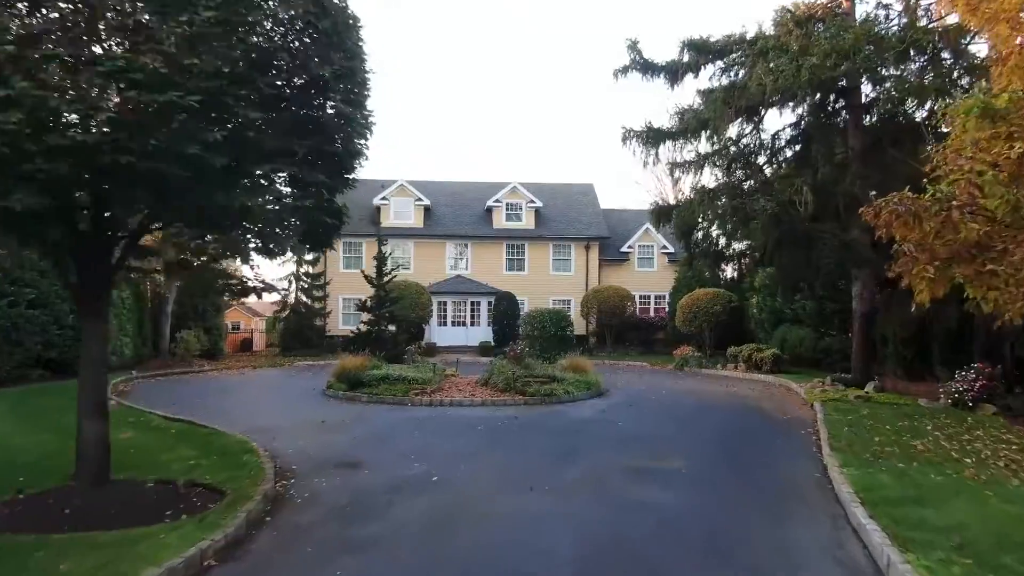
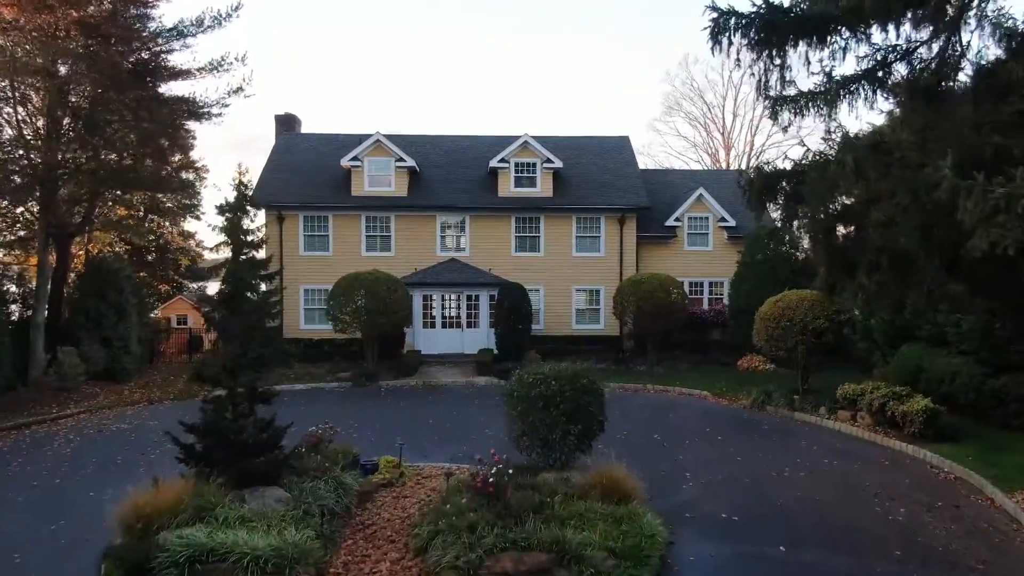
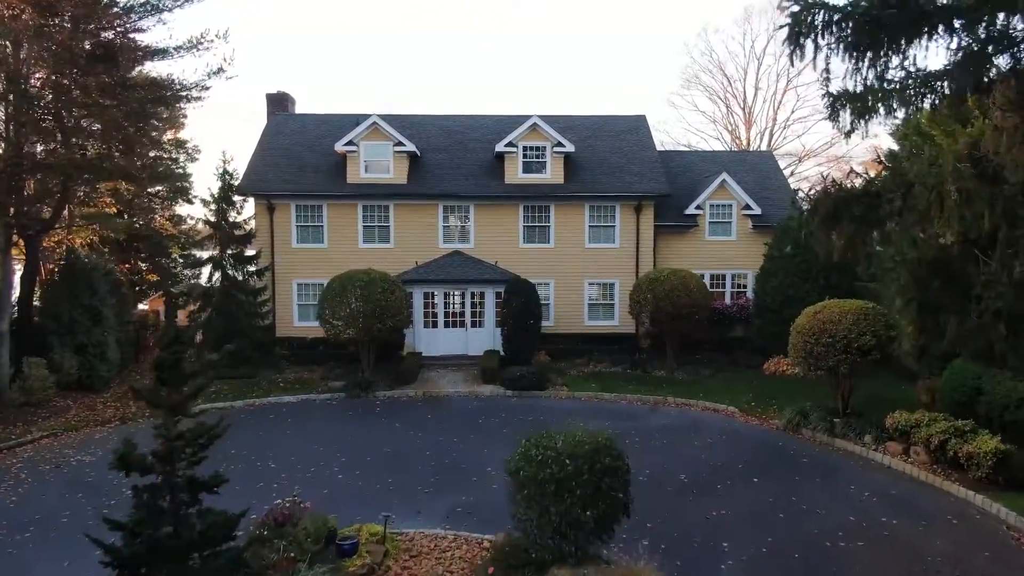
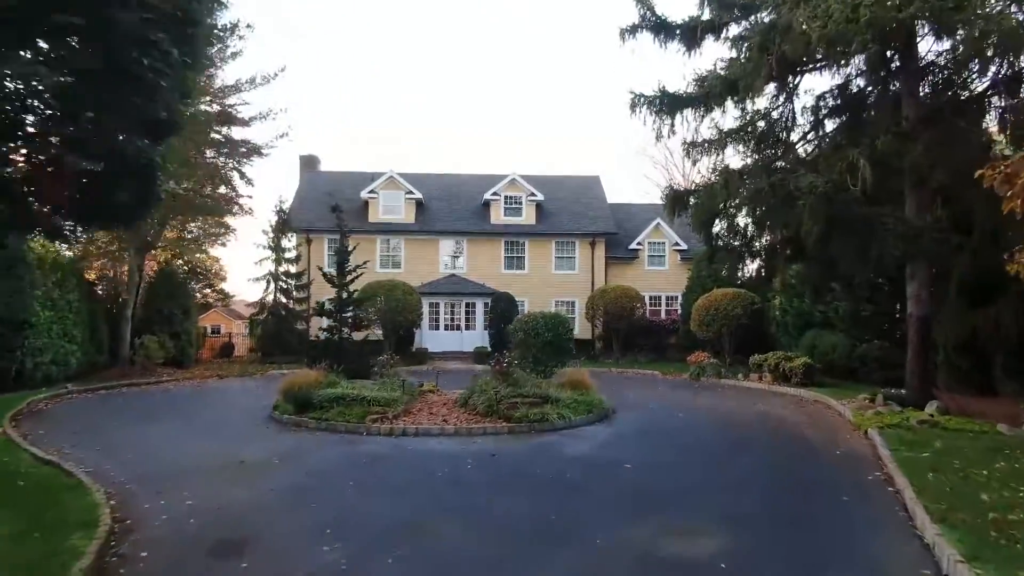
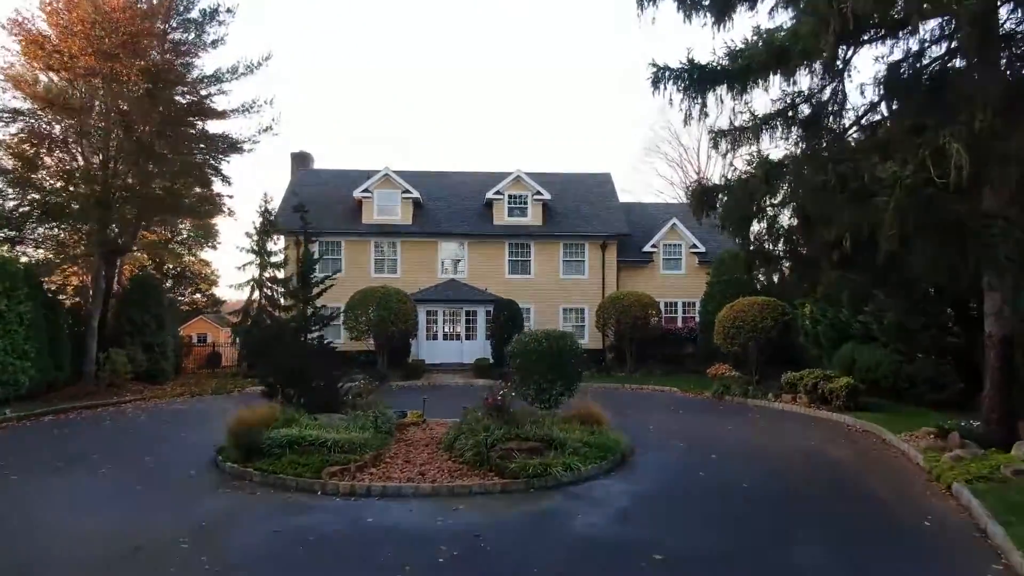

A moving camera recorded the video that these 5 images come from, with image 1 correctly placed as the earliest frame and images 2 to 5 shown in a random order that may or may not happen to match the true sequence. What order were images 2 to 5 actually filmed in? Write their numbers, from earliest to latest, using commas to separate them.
4, 5, 2, 3
